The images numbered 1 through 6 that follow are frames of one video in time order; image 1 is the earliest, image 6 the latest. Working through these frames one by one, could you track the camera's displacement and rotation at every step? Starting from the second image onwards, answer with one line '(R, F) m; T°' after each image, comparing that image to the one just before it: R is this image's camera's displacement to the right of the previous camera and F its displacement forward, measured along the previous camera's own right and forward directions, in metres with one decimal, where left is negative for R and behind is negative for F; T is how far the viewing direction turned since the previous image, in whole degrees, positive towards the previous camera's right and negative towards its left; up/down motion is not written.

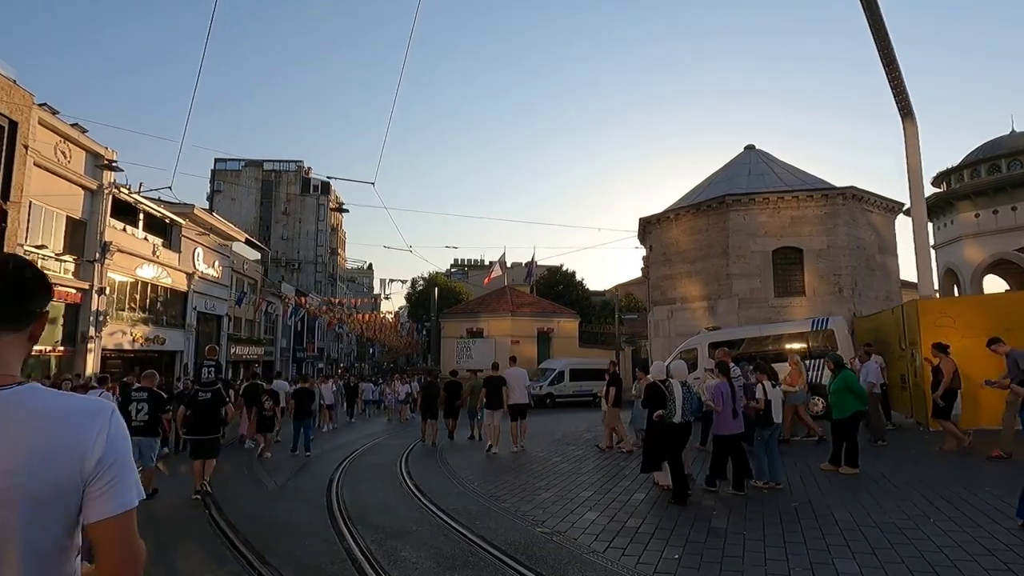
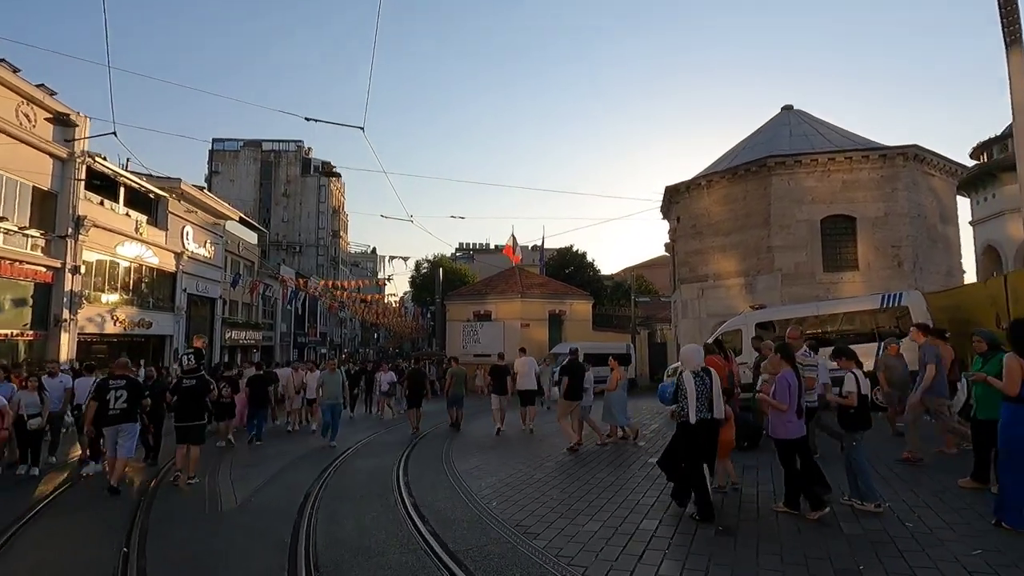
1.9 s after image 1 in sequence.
(-0.3, +2.3) m; -1°
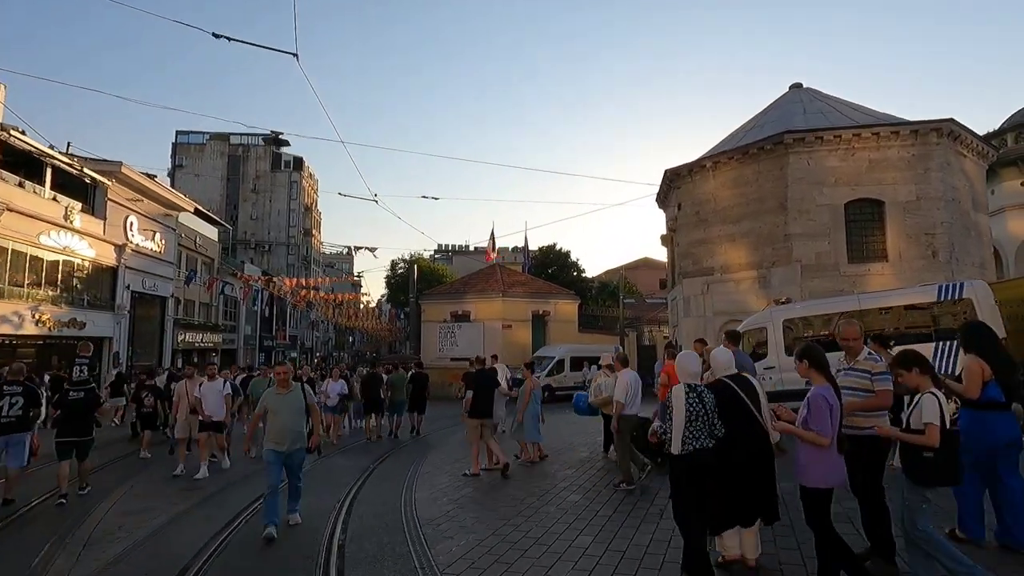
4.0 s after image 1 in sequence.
(-0.1, +2.6) m; +2°
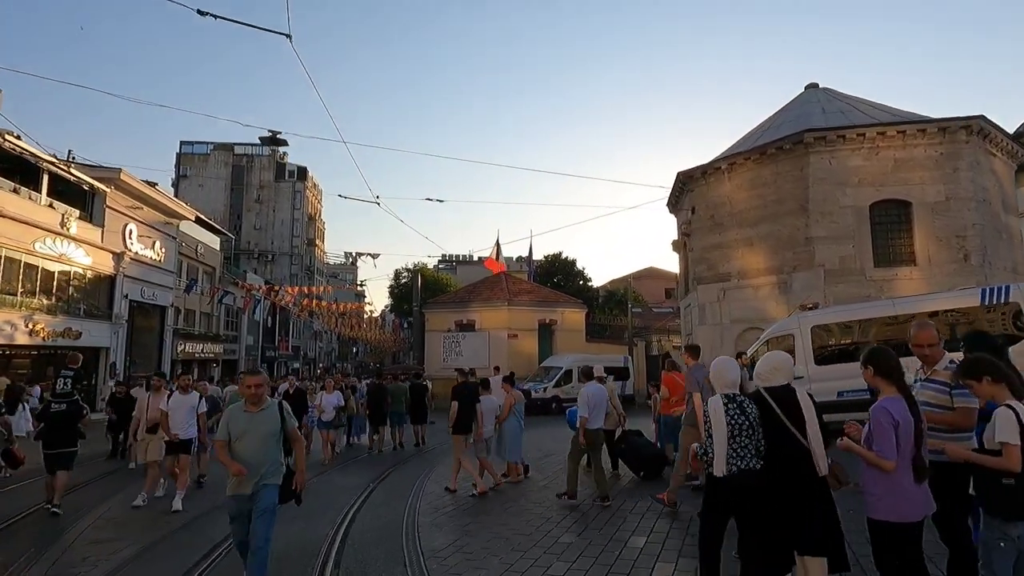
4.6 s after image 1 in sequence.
(-0.1, +0.7) m; 0°
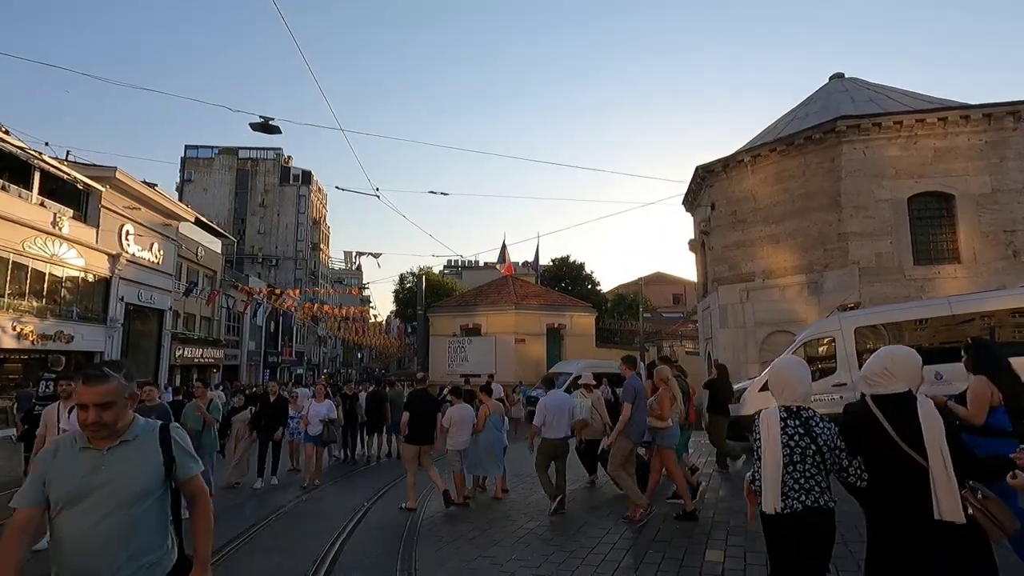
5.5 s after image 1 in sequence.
(-0.1, +1.1) m; -1°
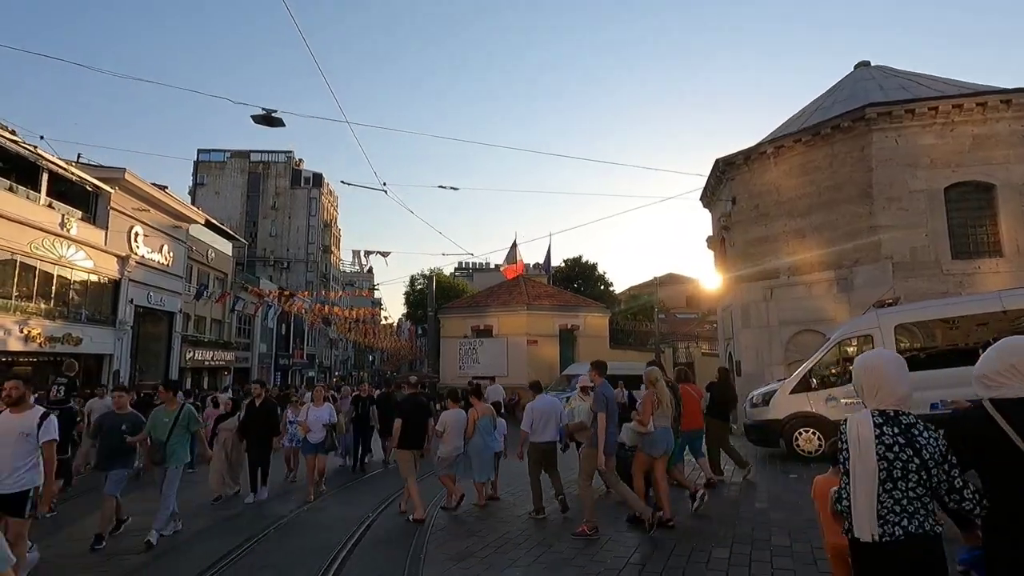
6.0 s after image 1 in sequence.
(0.0, +0.6) m; -1°
